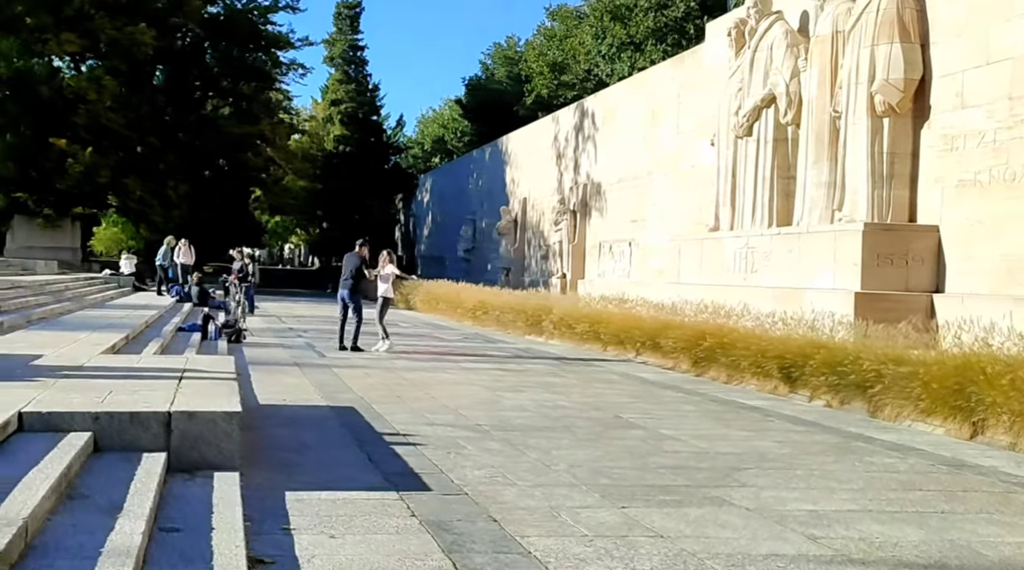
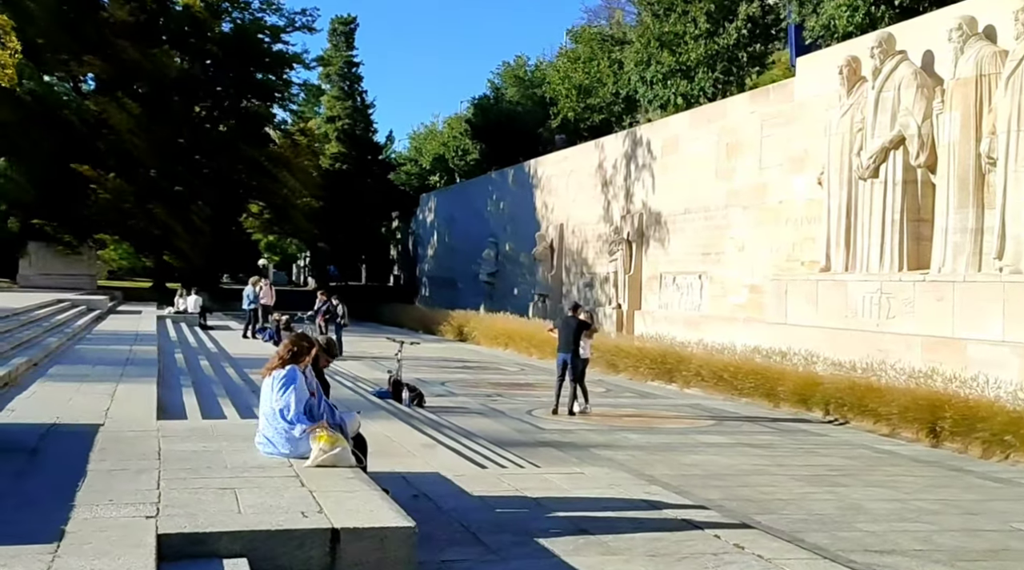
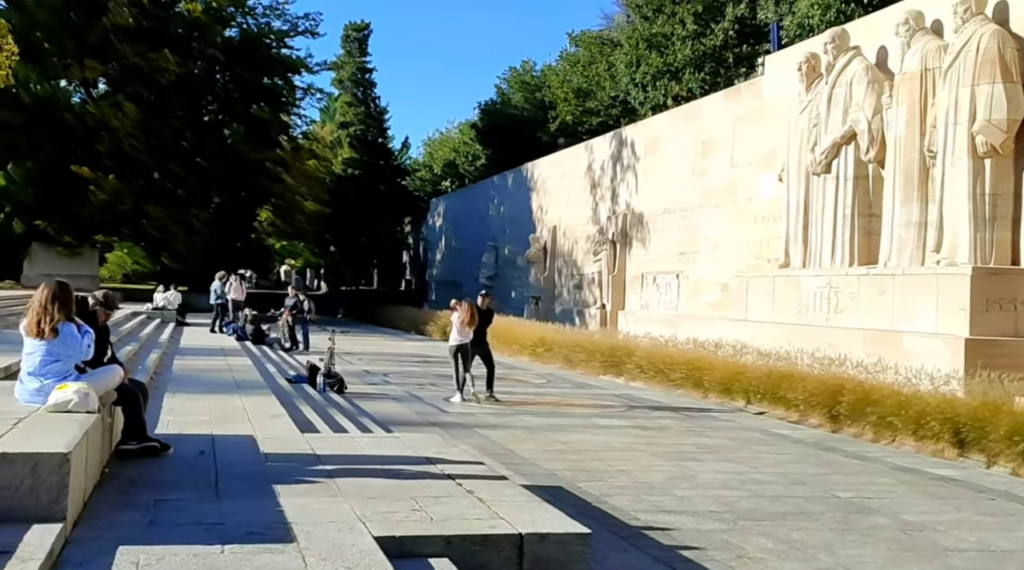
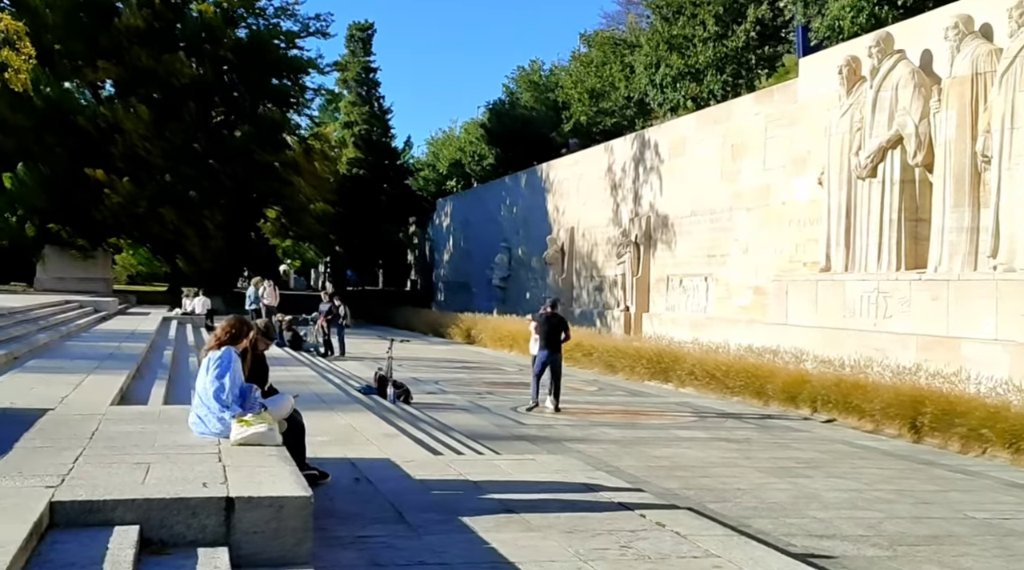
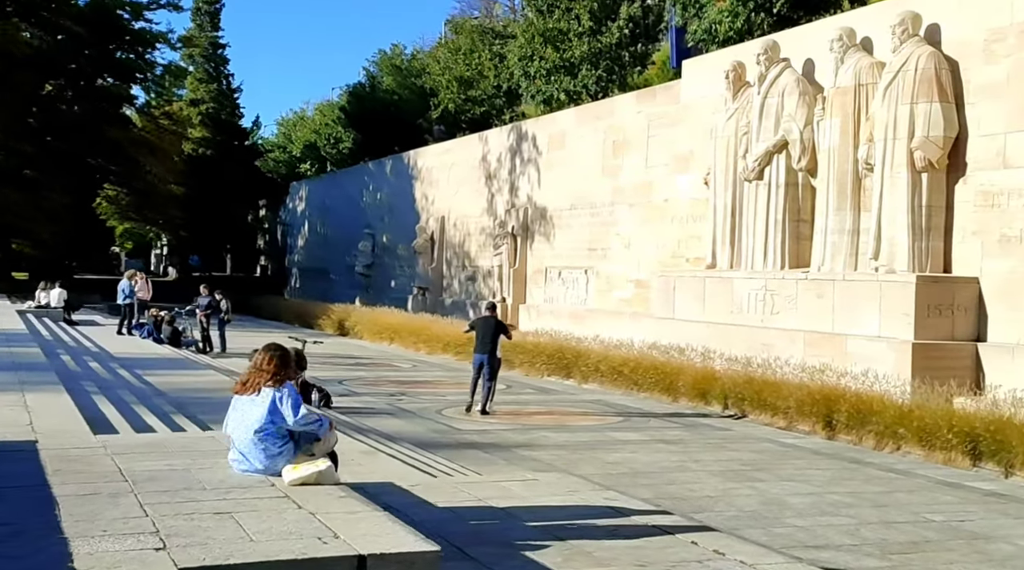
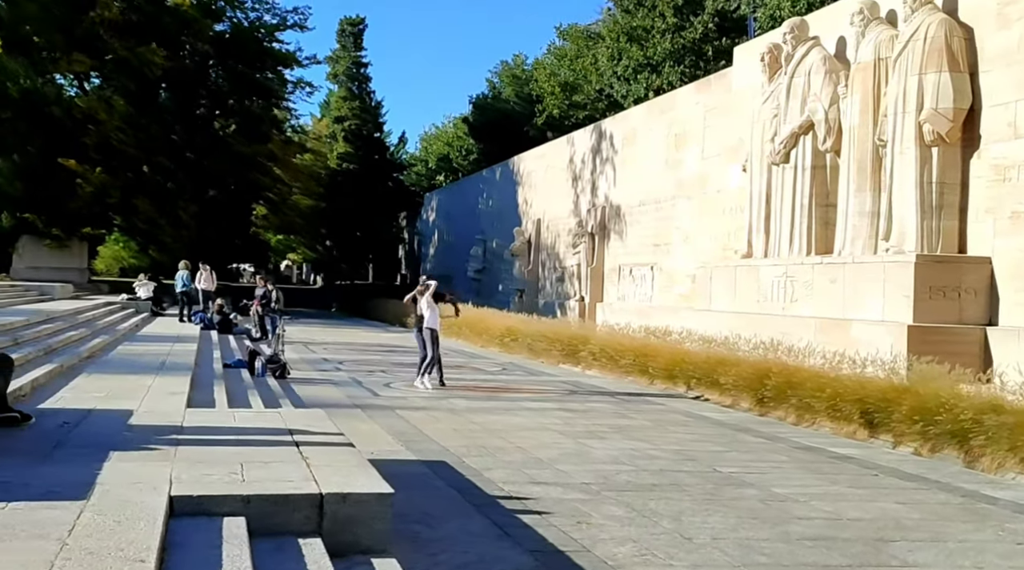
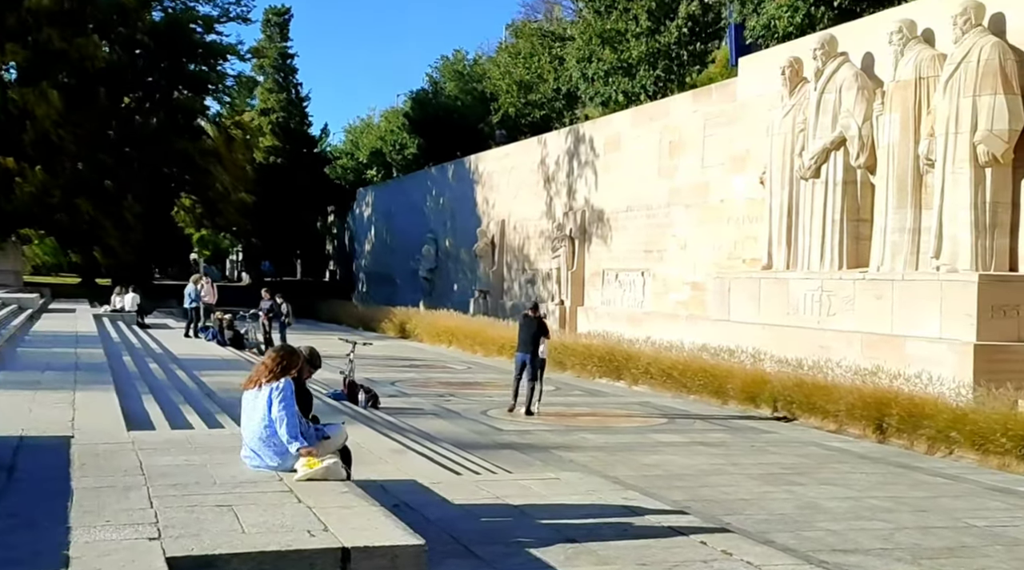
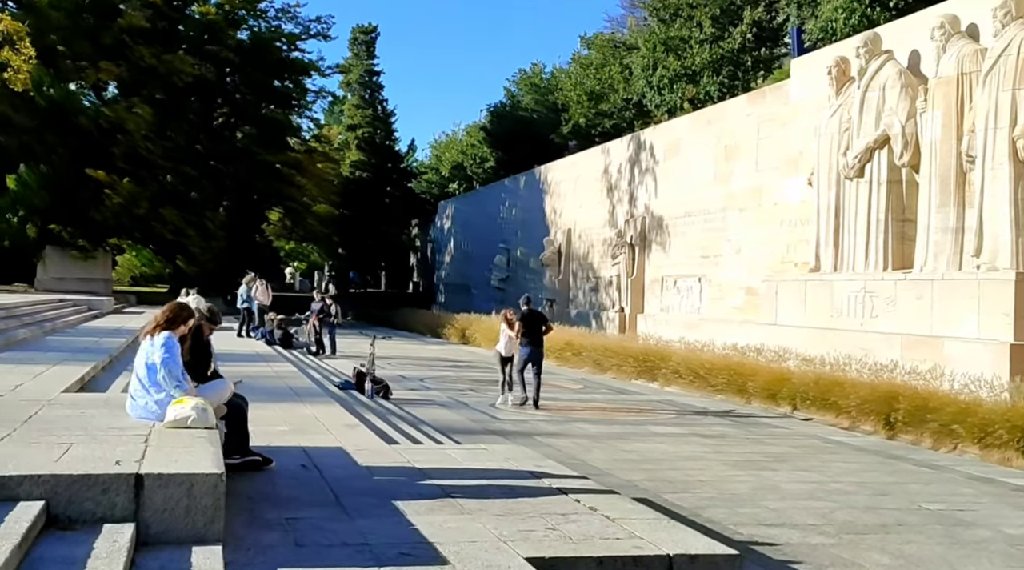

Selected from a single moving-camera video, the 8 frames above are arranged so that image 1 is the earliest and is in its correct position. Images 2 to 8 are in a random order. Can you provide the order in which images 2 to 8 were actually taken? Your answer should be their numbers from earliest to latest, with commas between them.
6, 3, 8, 4, 2, 7, 5
